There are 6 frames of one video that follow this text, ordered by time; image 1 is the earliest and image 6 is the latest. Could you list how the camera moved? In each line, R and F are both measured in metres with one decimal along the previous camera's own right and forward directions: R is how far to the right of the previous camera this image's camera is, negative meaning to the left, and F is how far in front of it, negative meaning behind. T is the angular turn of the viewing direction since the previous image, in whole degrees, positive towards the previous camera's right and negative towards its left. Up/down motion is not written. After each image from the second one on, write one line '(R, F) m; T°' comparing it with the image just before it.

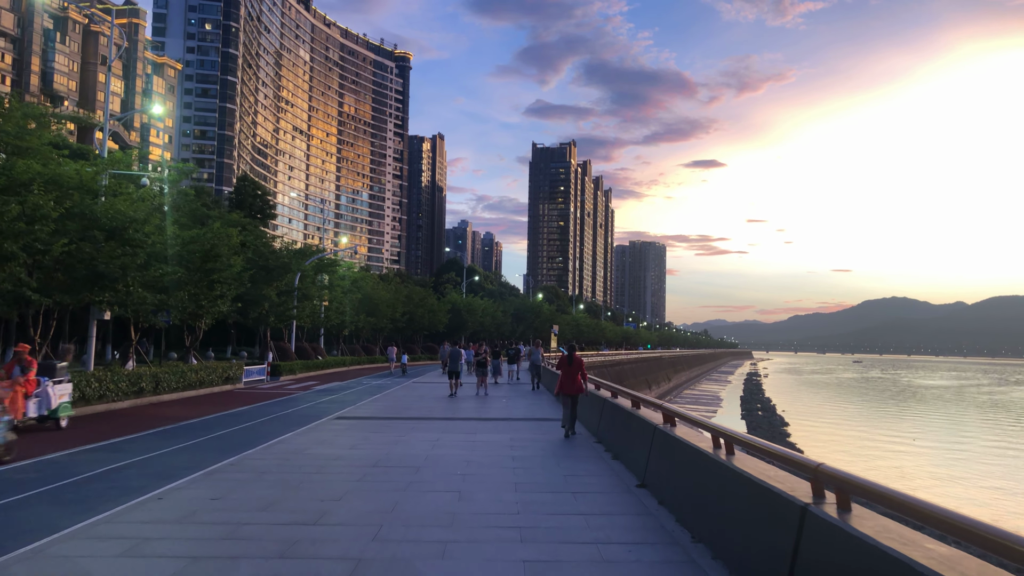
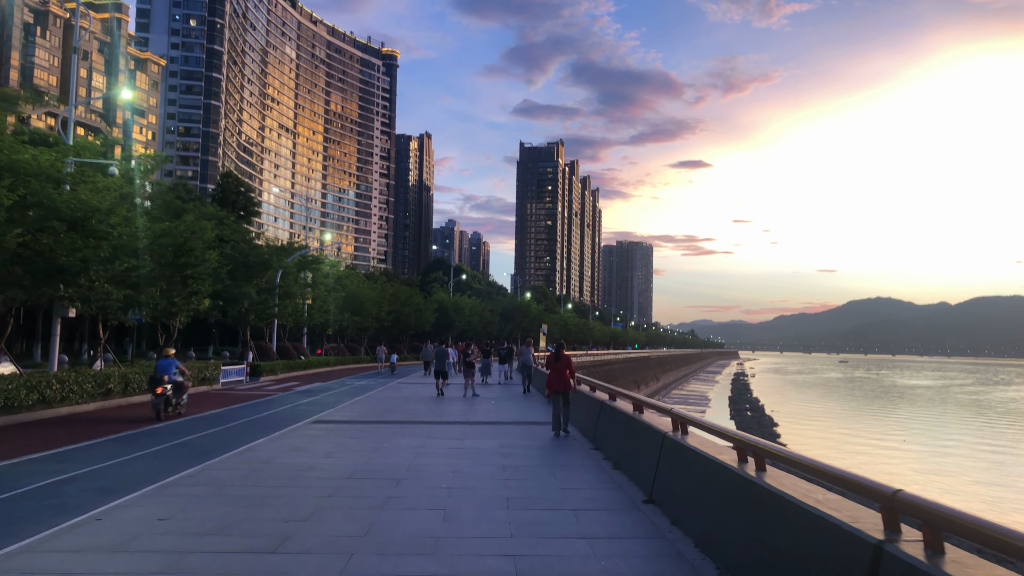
(0.0, +0.9) m; +1°
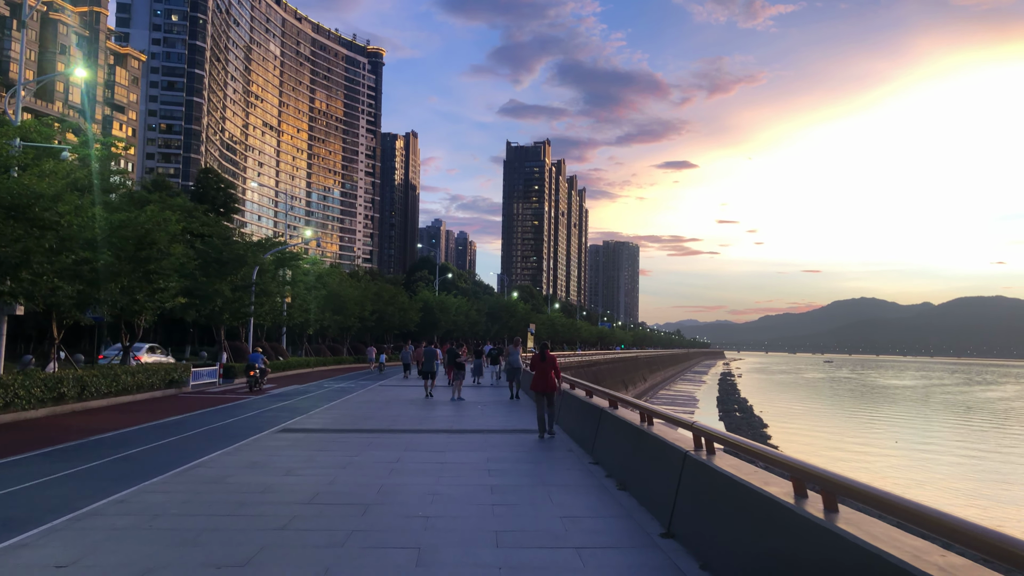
(0.0, +1.3) m; +1°
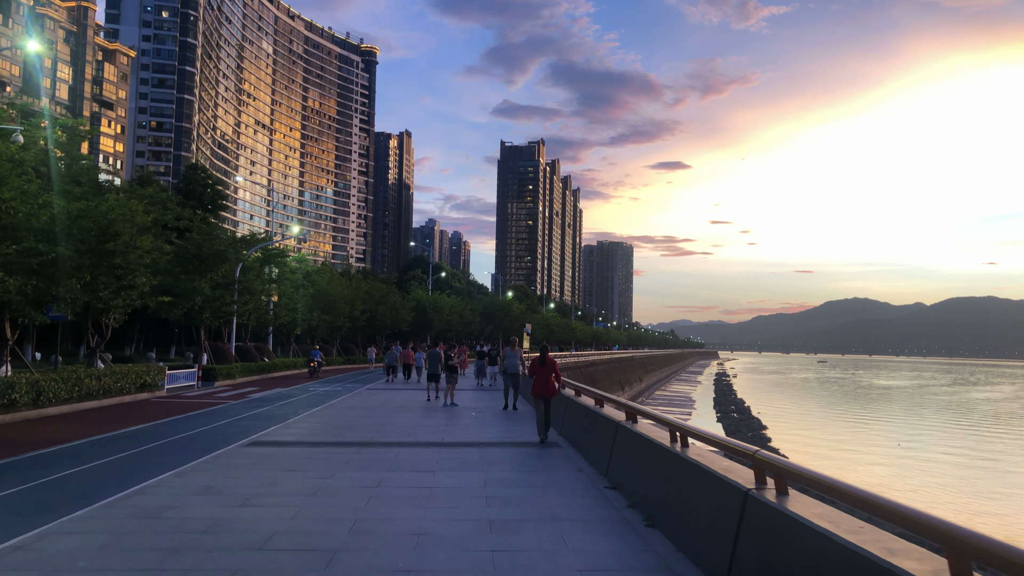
(-0.1, +1.4) m; 0°
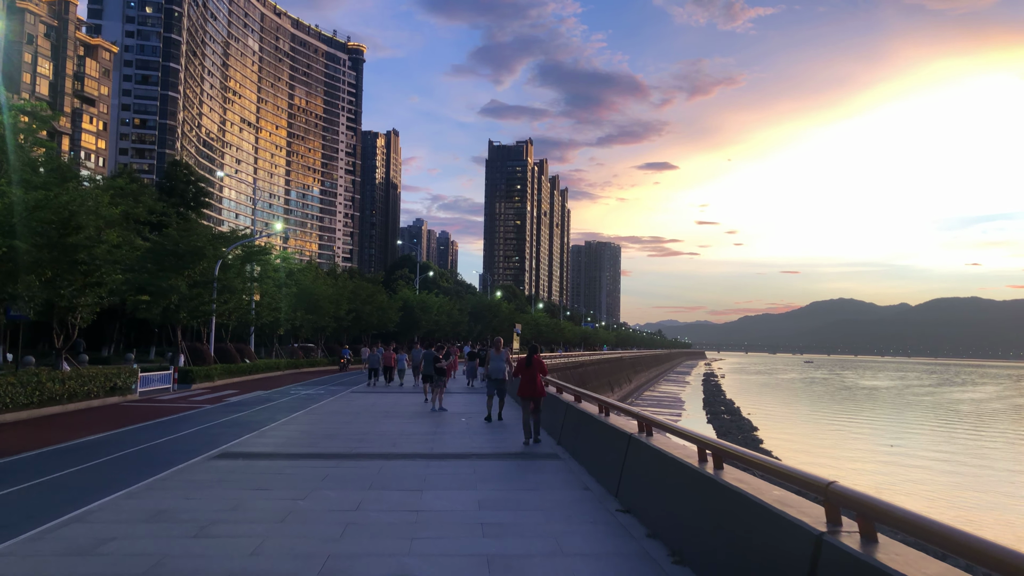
(-0.1, +1.0) m; +1°
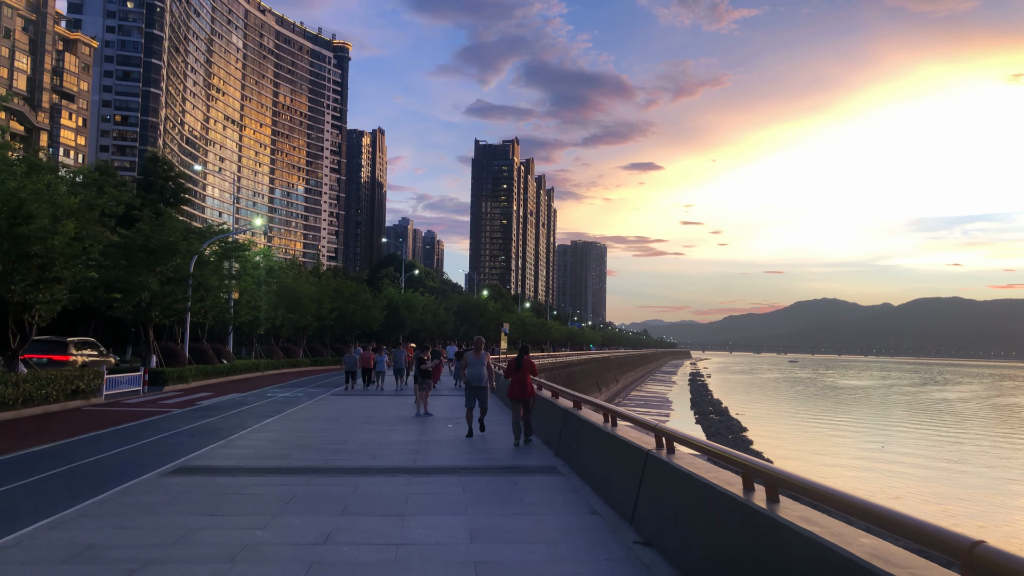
(-0.1, +1.1) m; +1°
